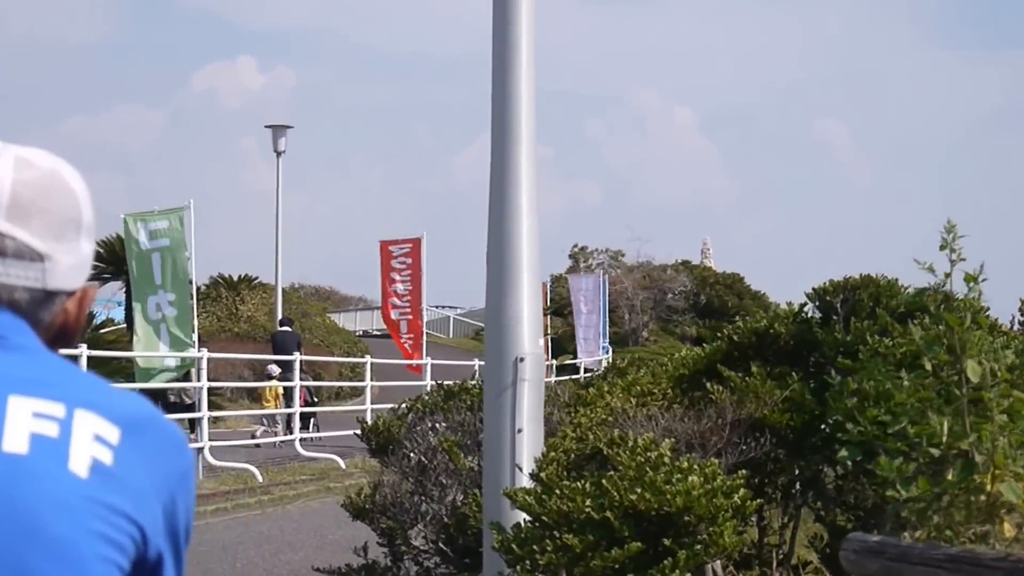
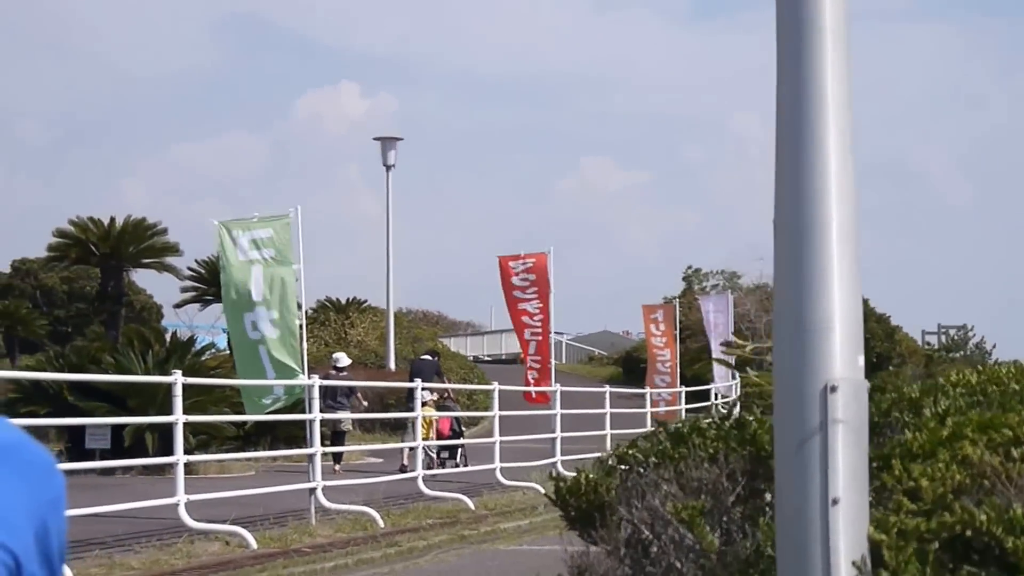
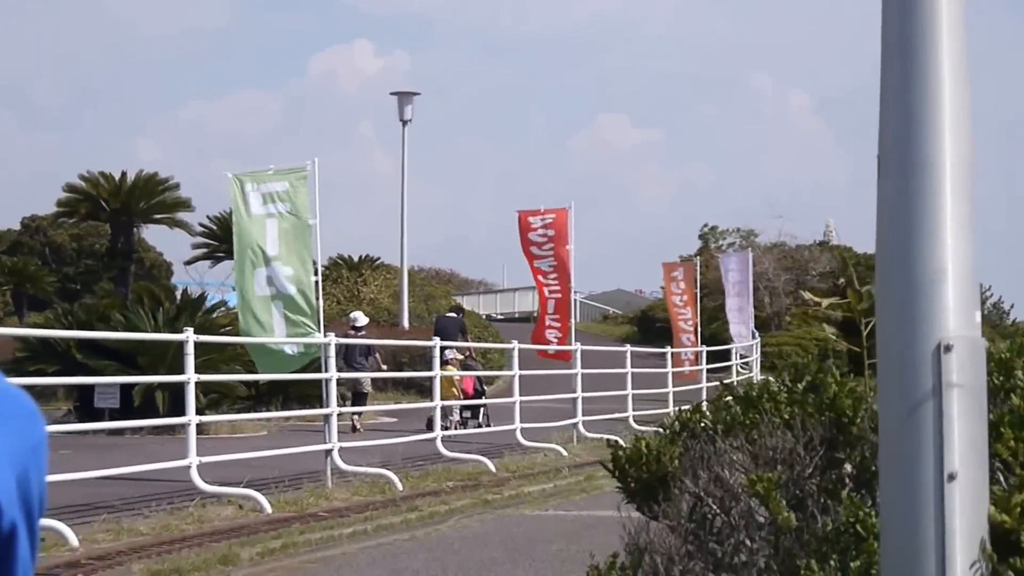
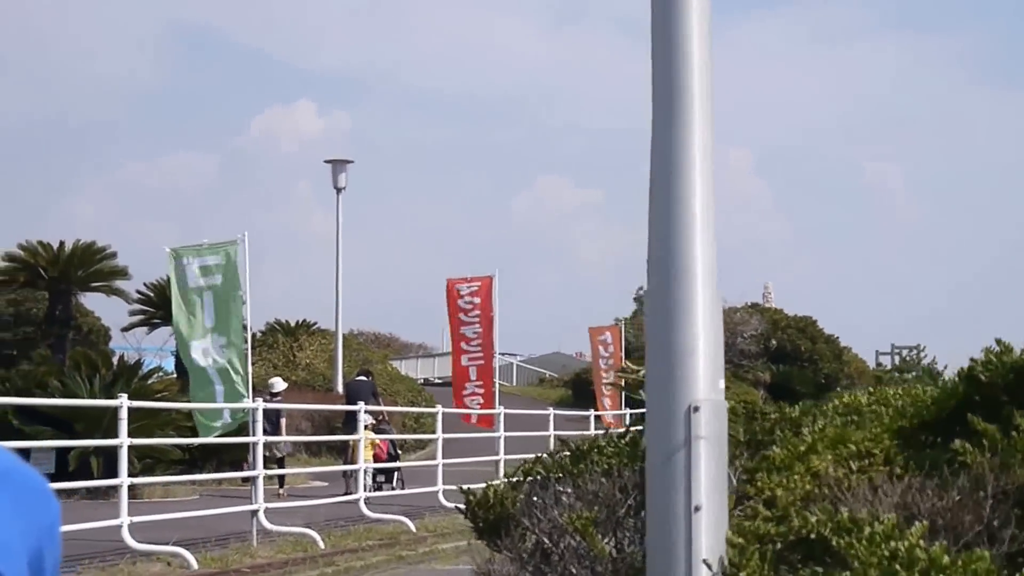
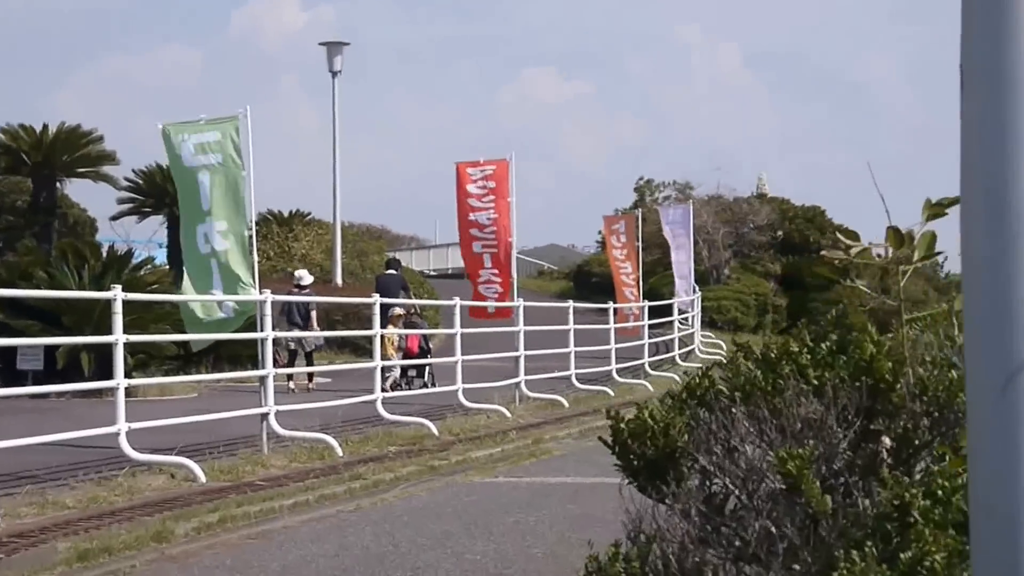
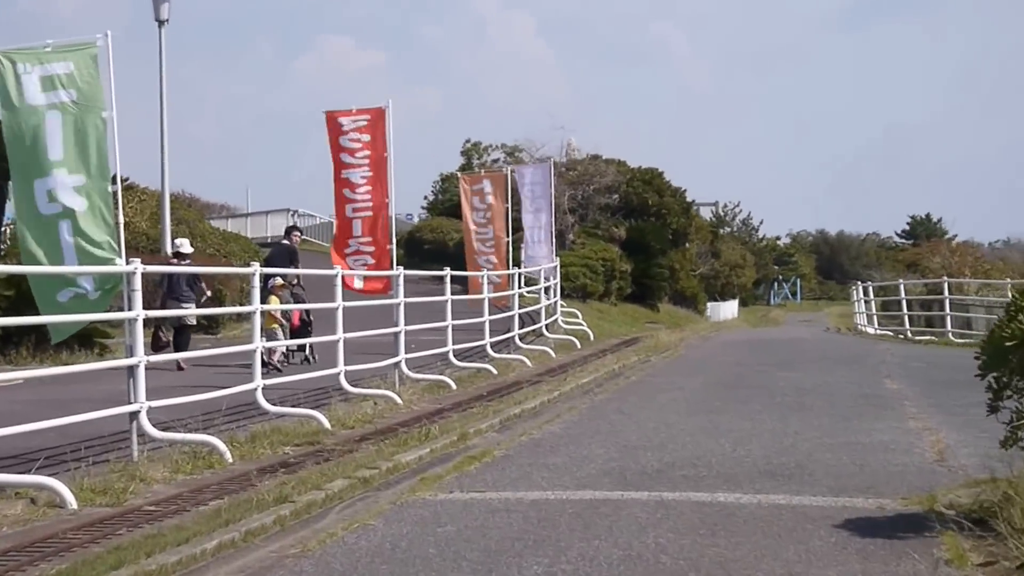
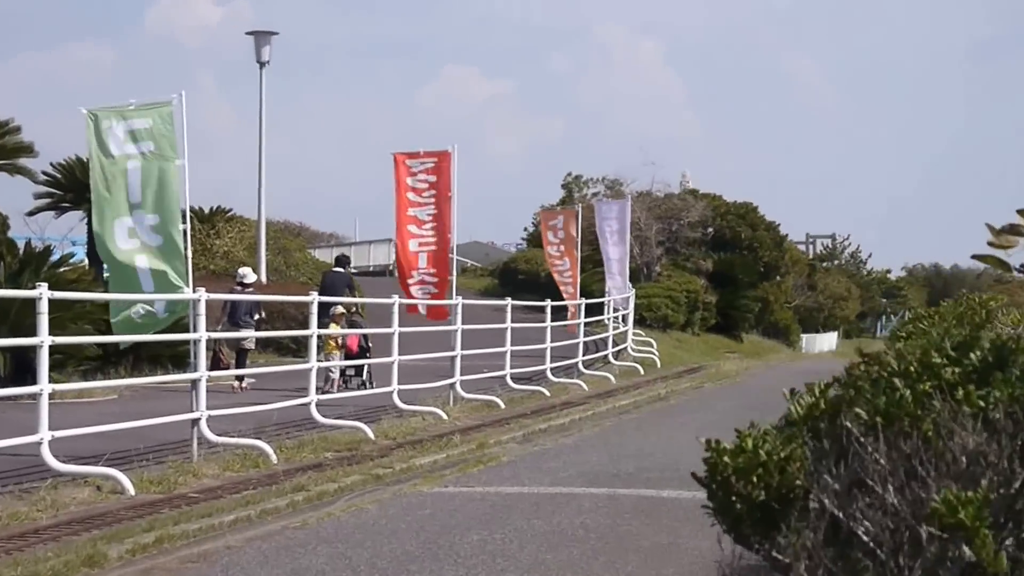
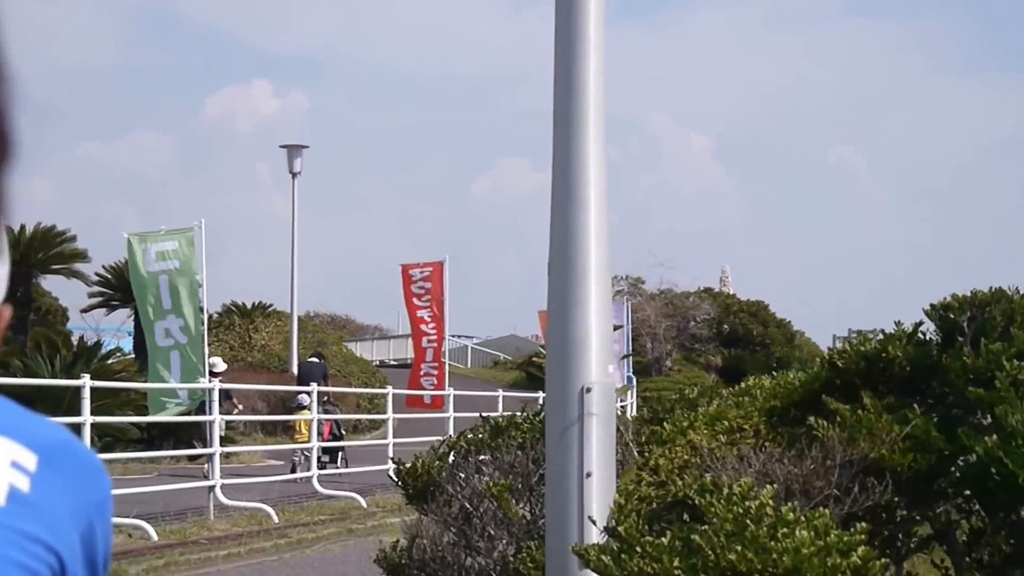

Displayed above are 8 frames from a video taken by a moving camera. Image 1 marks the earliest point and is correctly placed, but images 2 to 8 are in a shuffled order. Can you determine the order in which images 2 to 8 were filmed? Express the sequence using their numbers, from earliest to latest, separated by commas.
8, 4, 2, 3, 5, 7, 6
